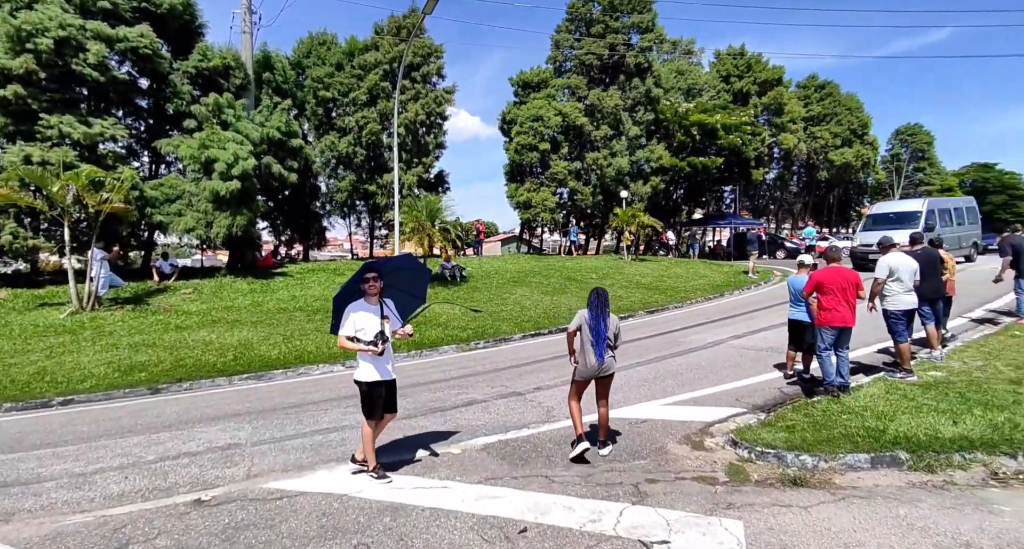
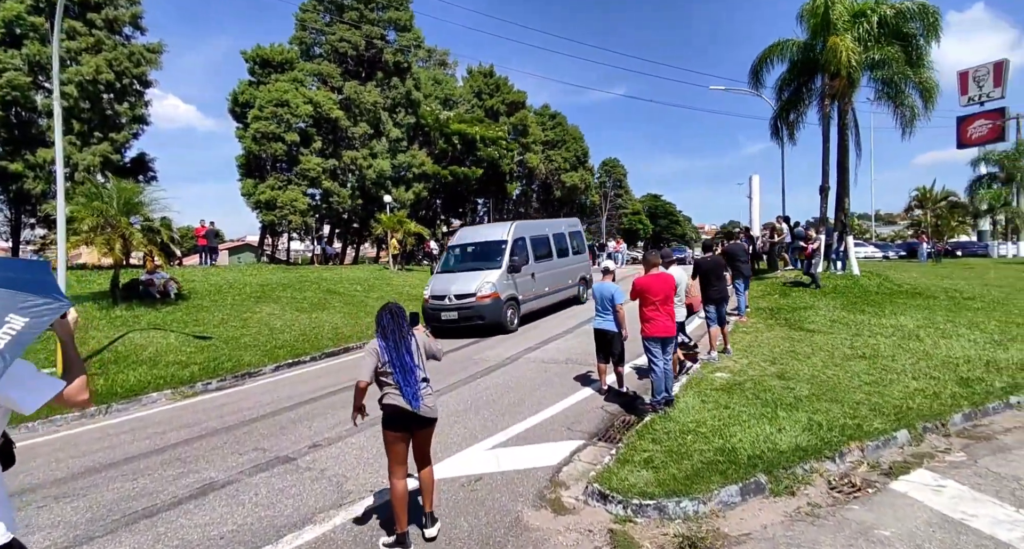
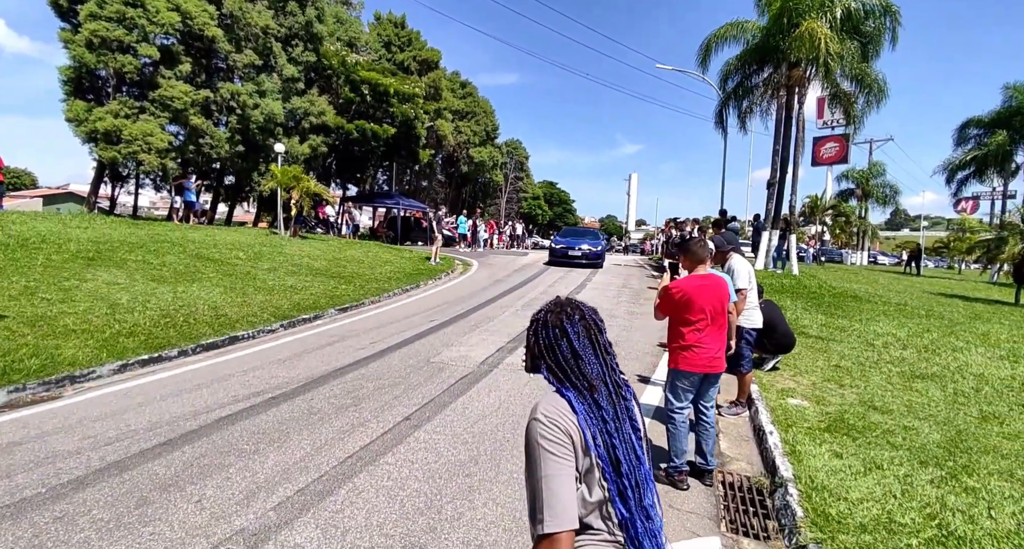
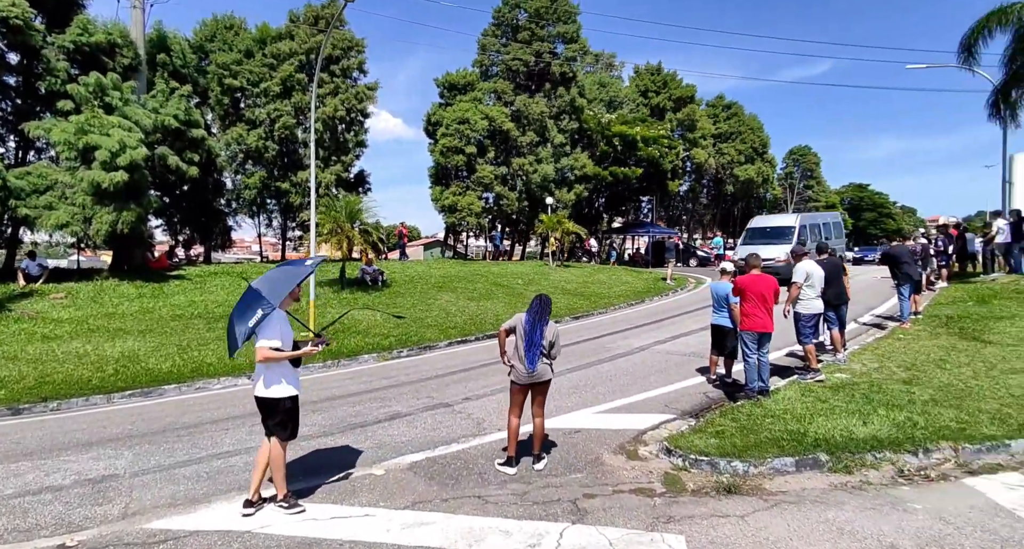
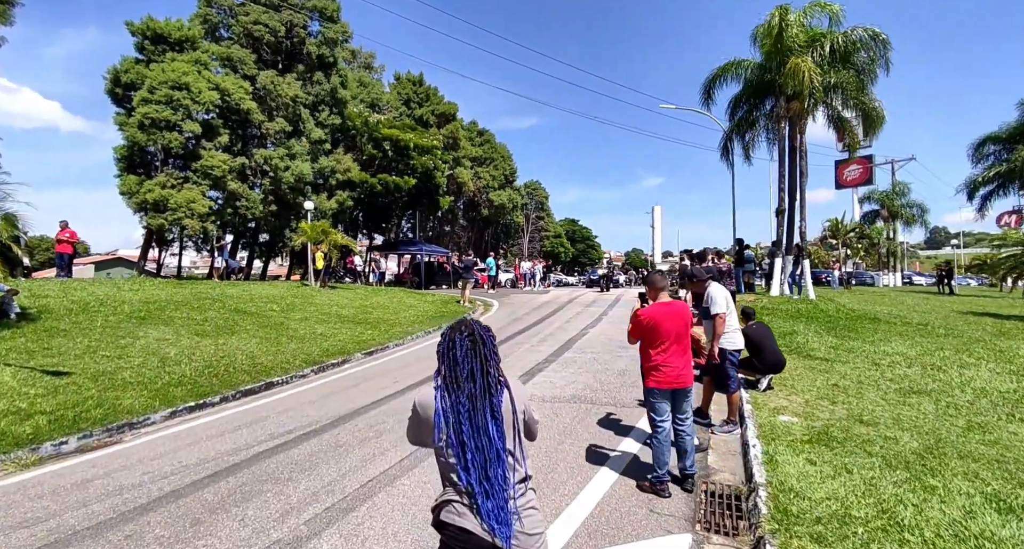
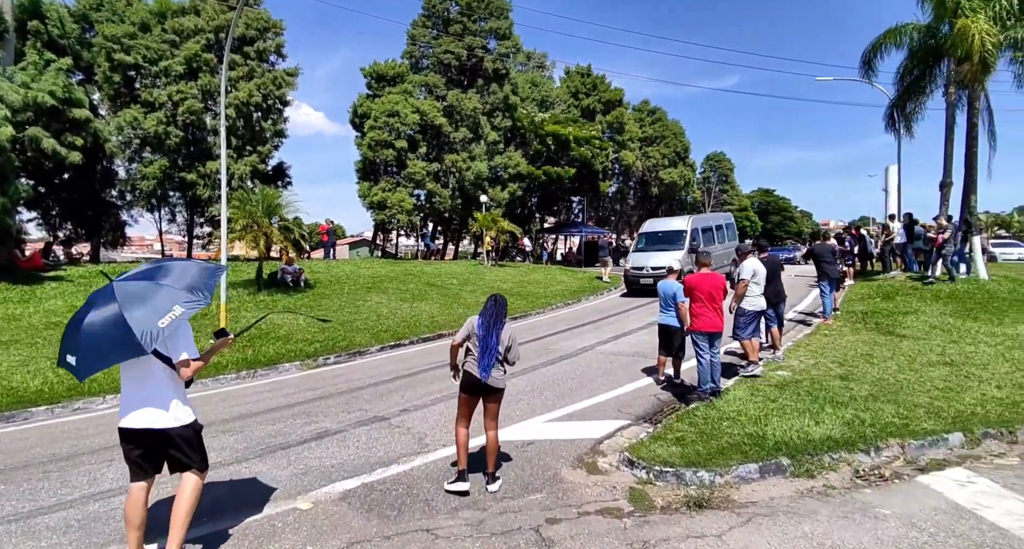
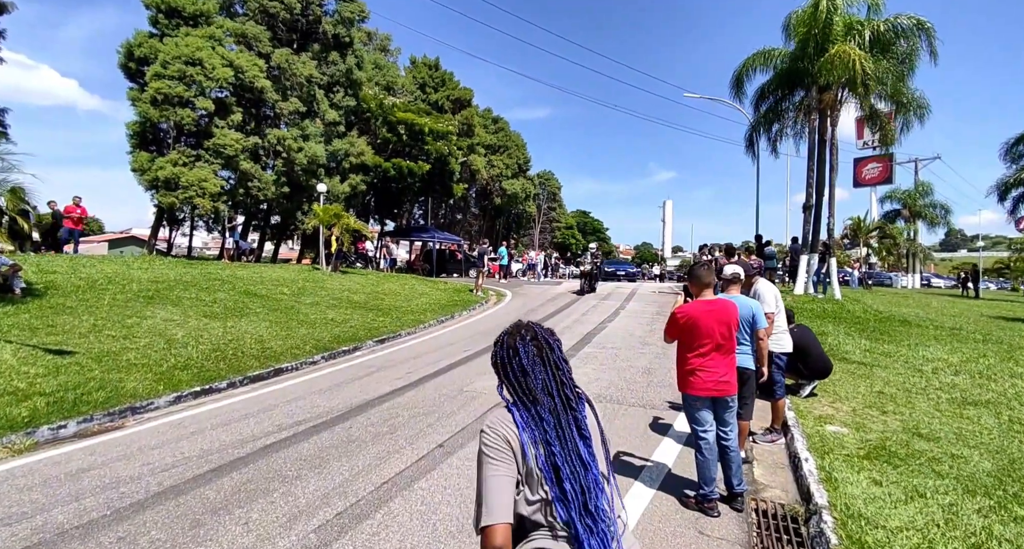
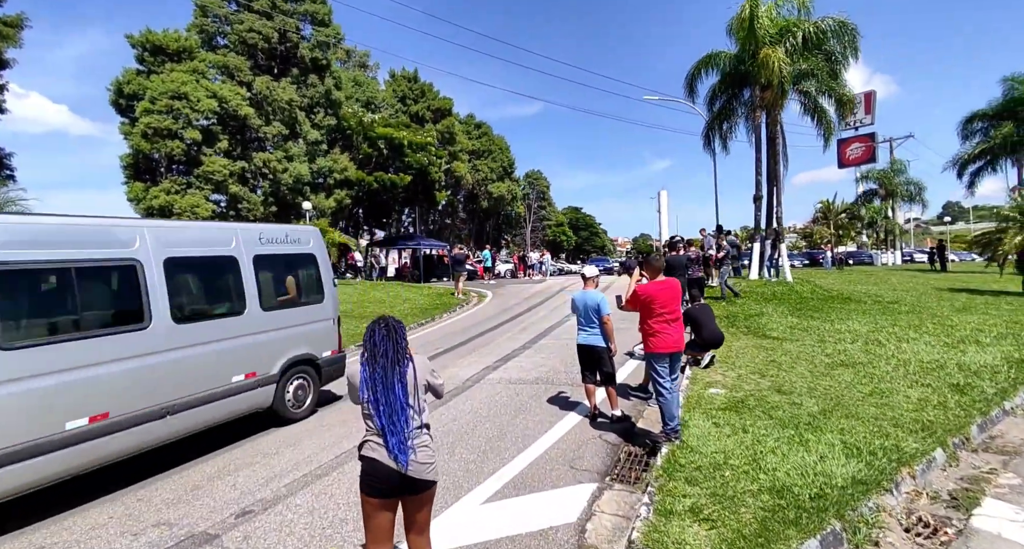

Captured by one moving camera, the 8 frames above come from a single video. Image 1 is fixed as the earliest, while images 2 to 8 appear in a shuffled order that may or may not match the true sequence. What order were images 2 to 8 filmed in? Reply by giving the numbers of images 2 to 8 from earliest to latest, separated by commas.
4, 6, 2, 8, 5, 7, 3
